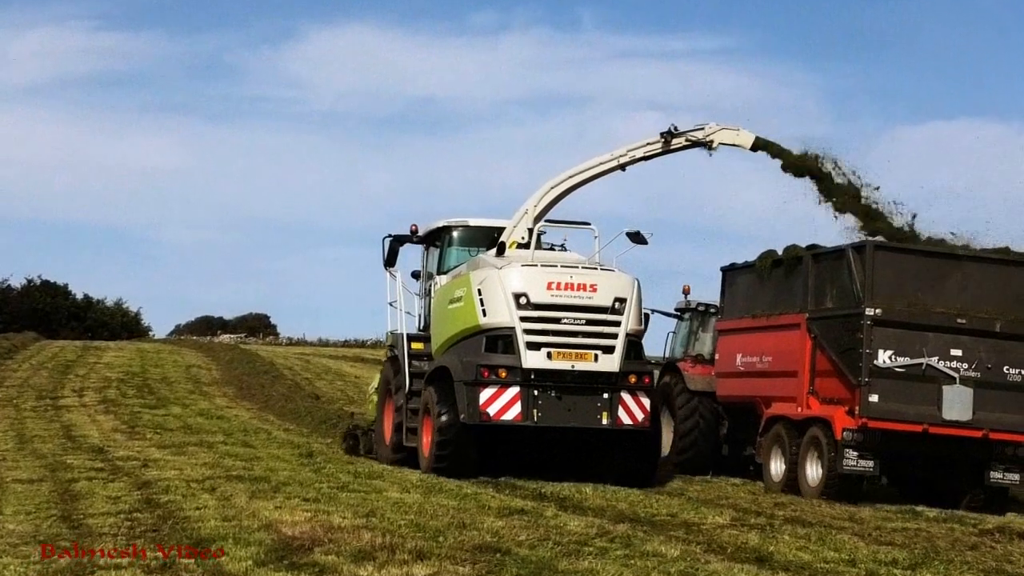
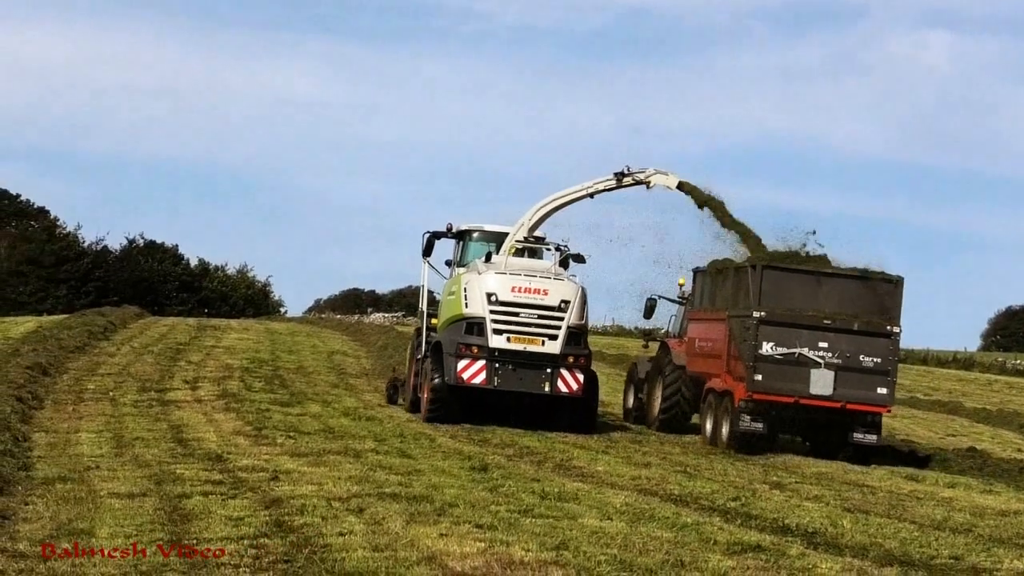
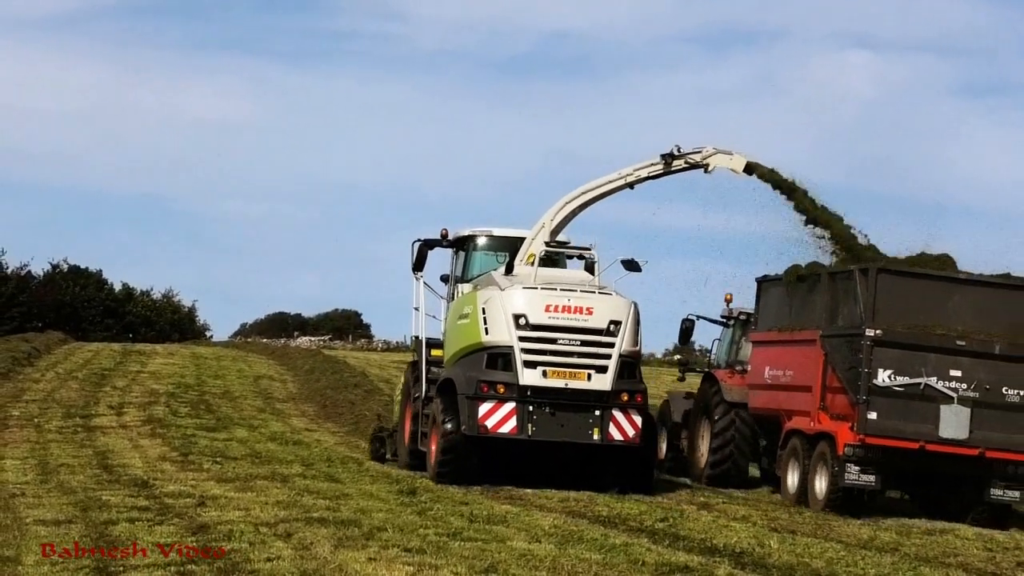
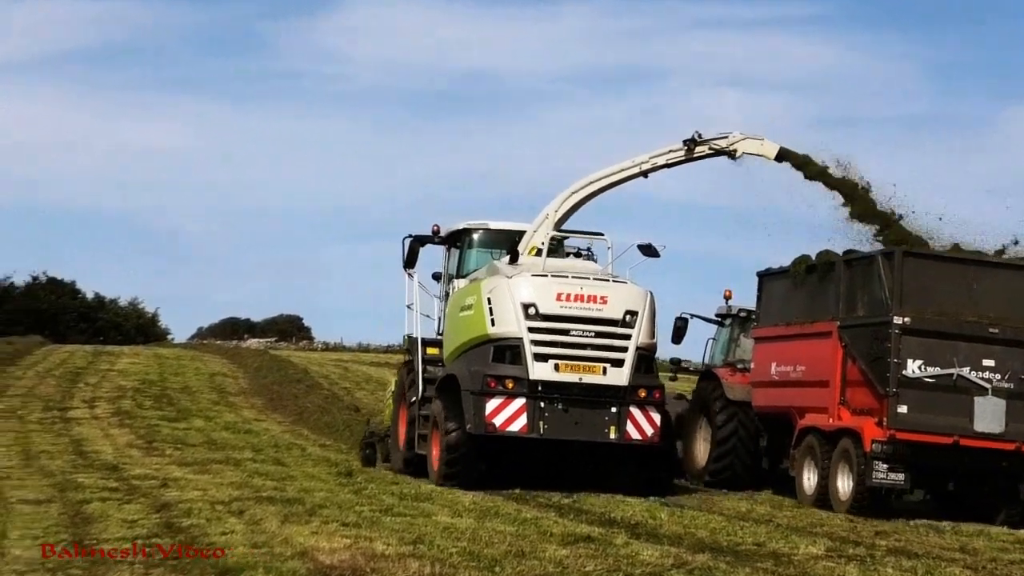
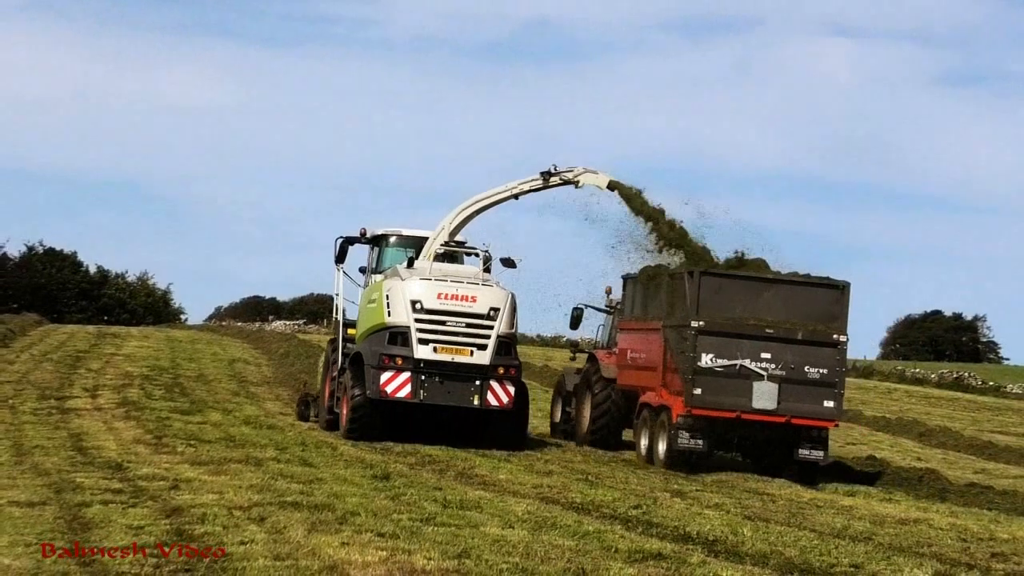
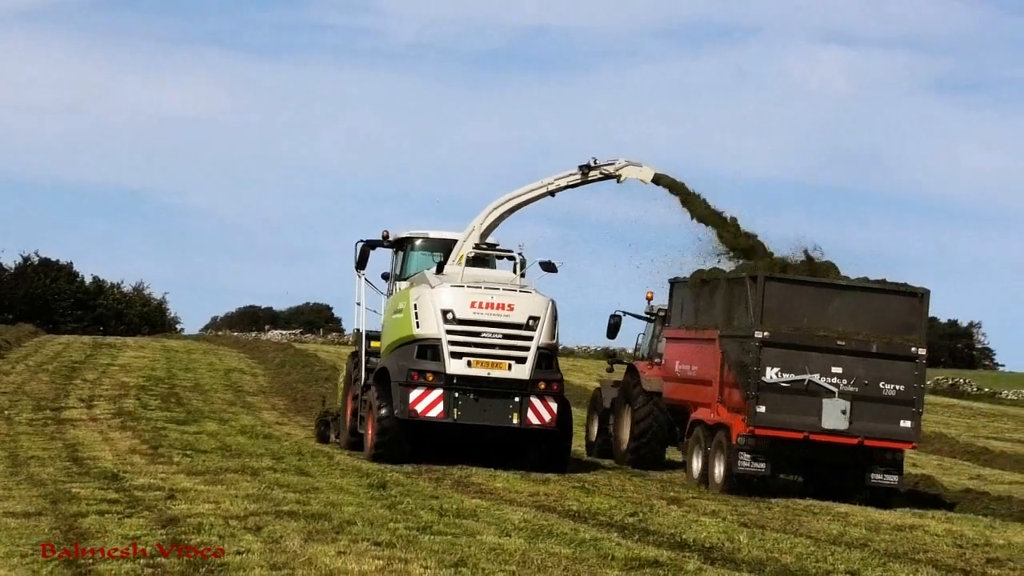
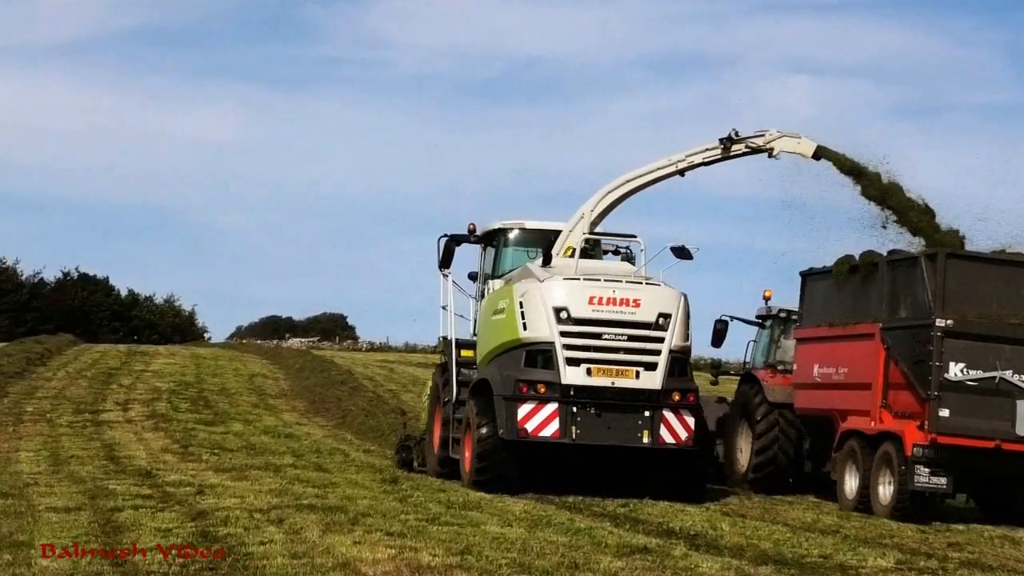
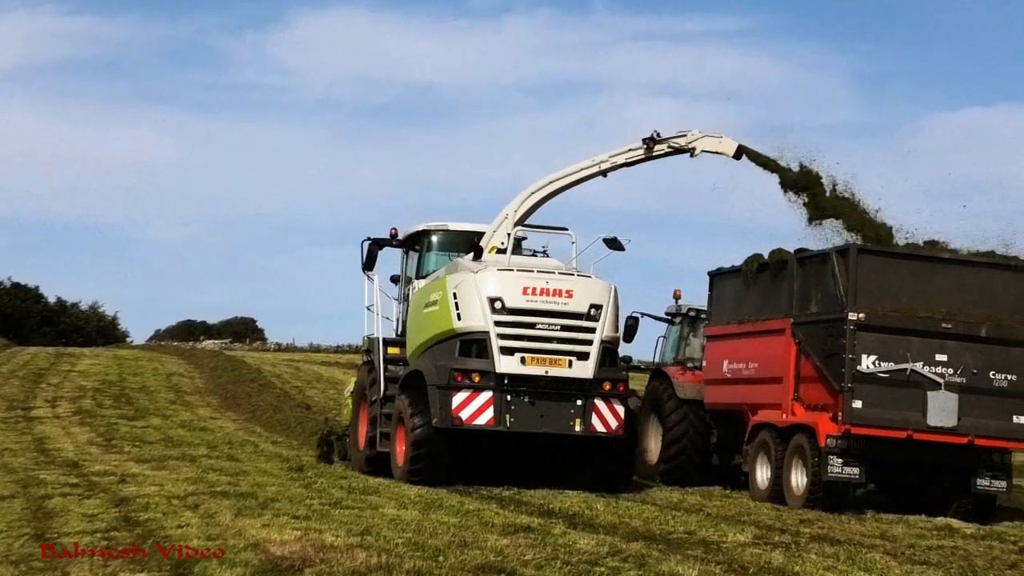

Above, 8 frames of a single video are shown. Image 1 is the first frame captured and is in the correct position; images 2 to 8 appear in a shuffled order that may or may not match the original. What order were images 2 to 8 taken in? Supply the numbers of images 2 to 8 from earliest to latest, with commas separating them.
8, 4, 7, 3, 6, 5, 2
